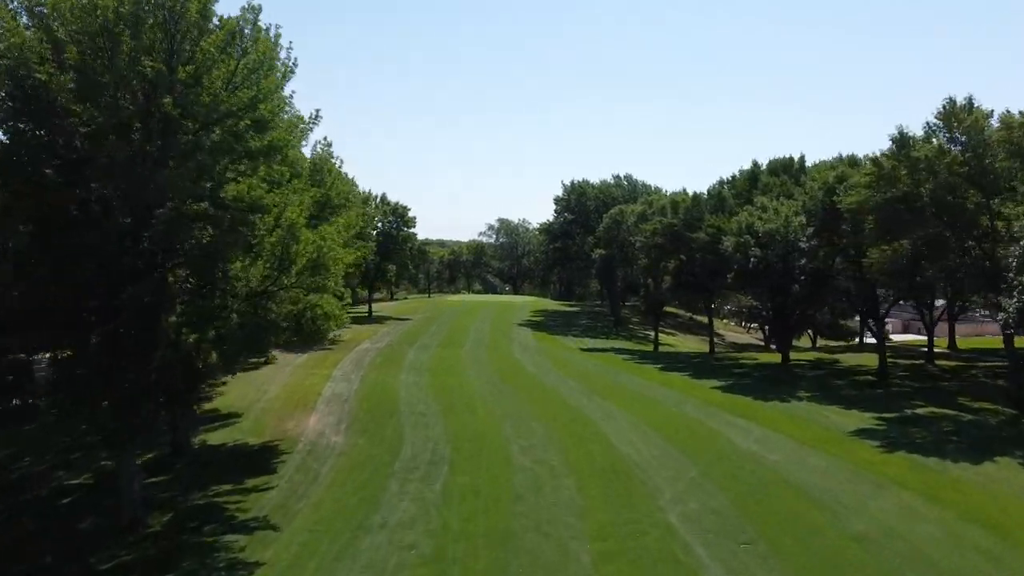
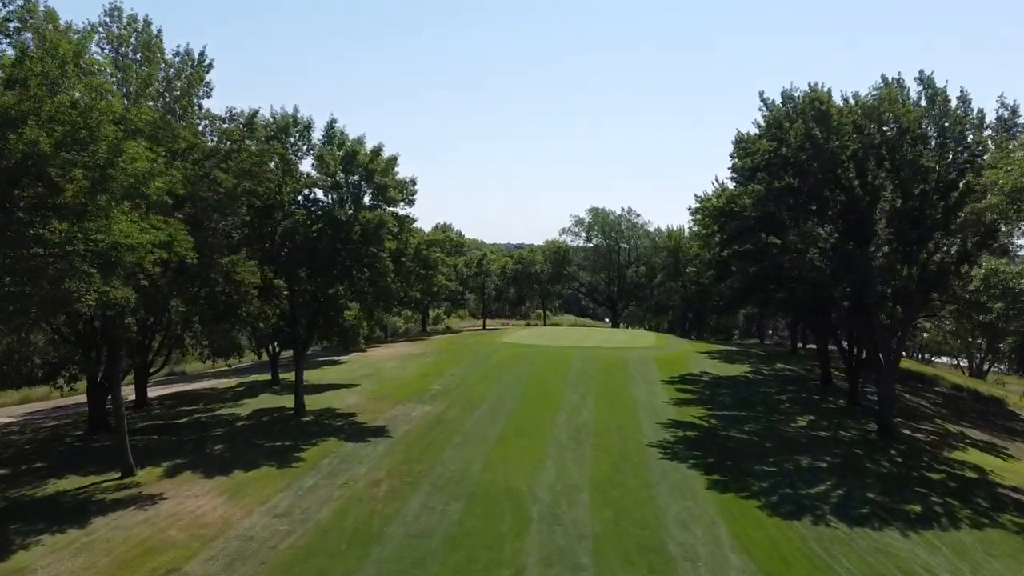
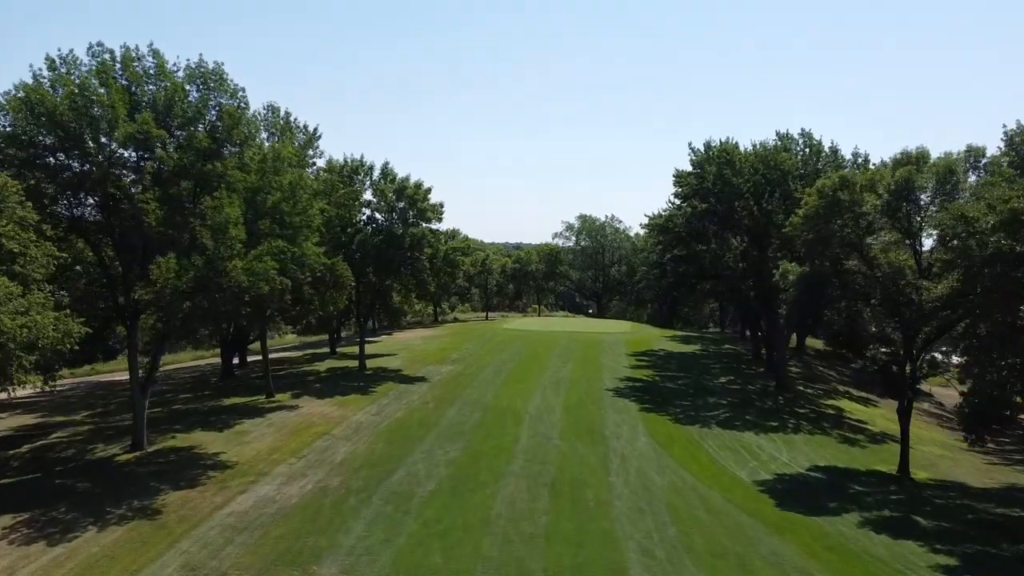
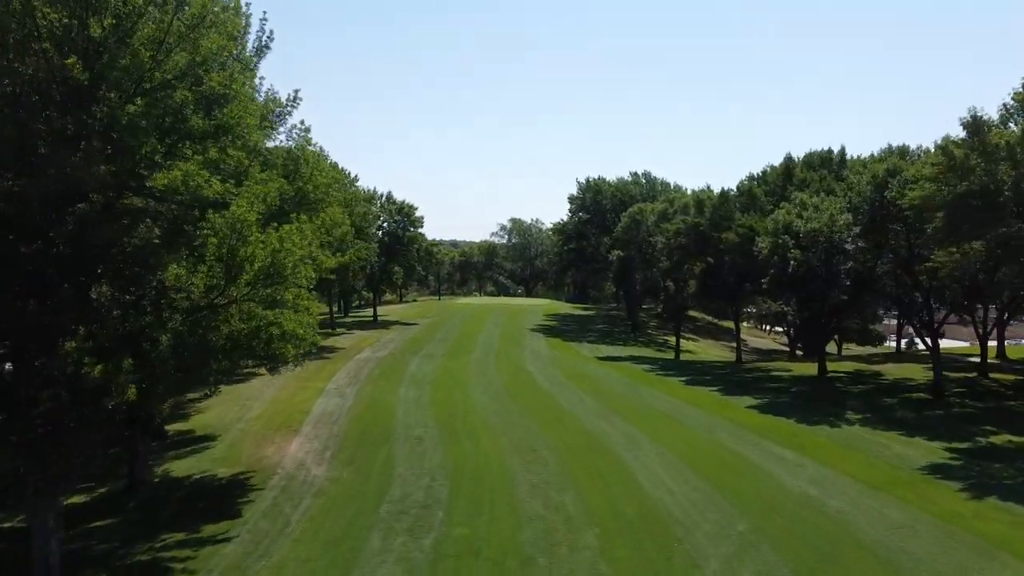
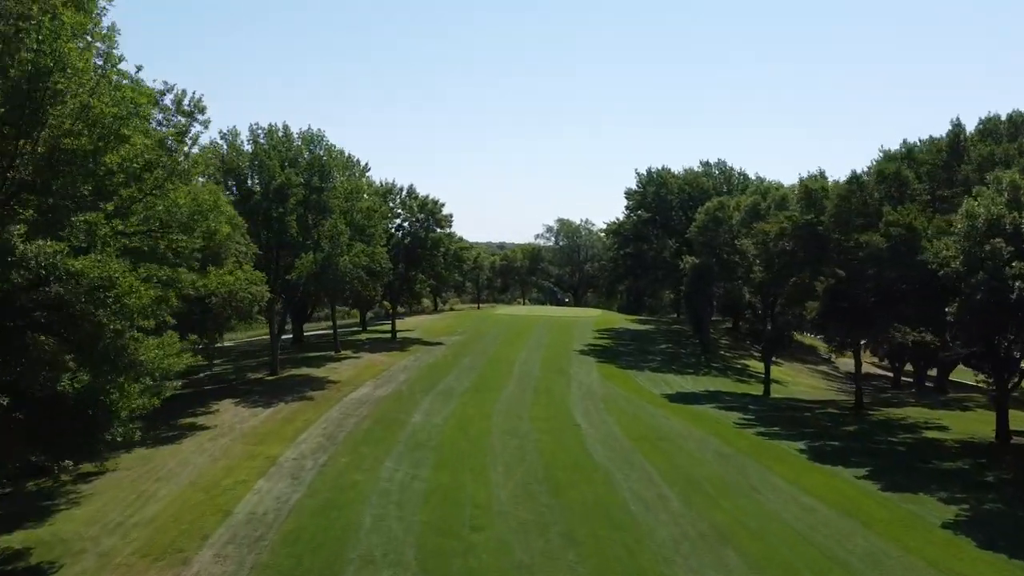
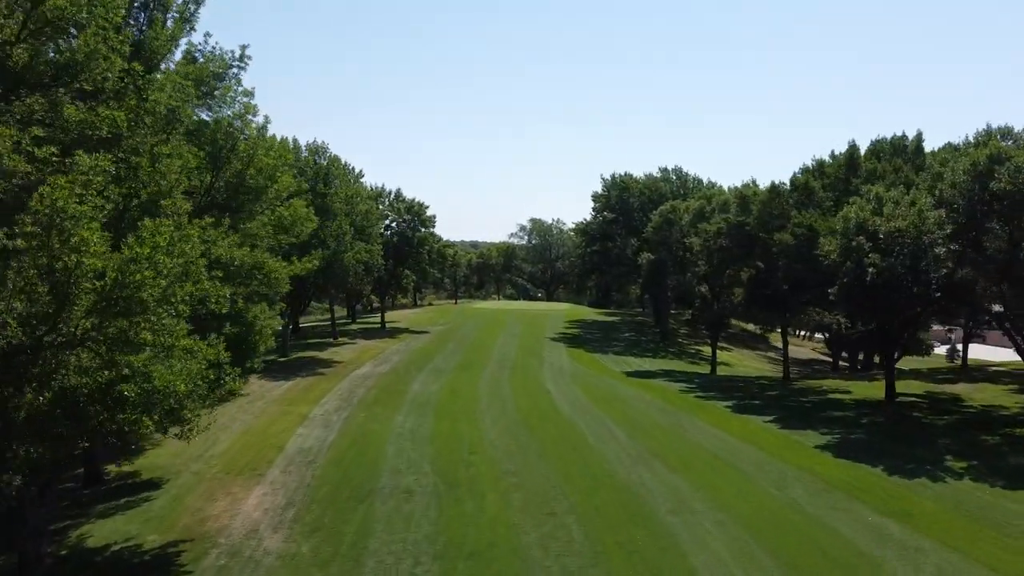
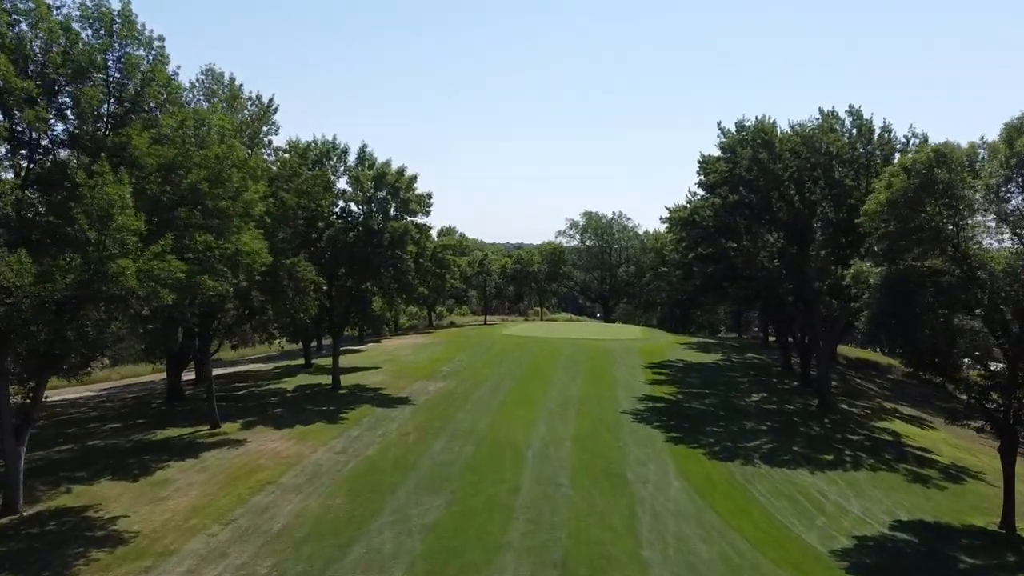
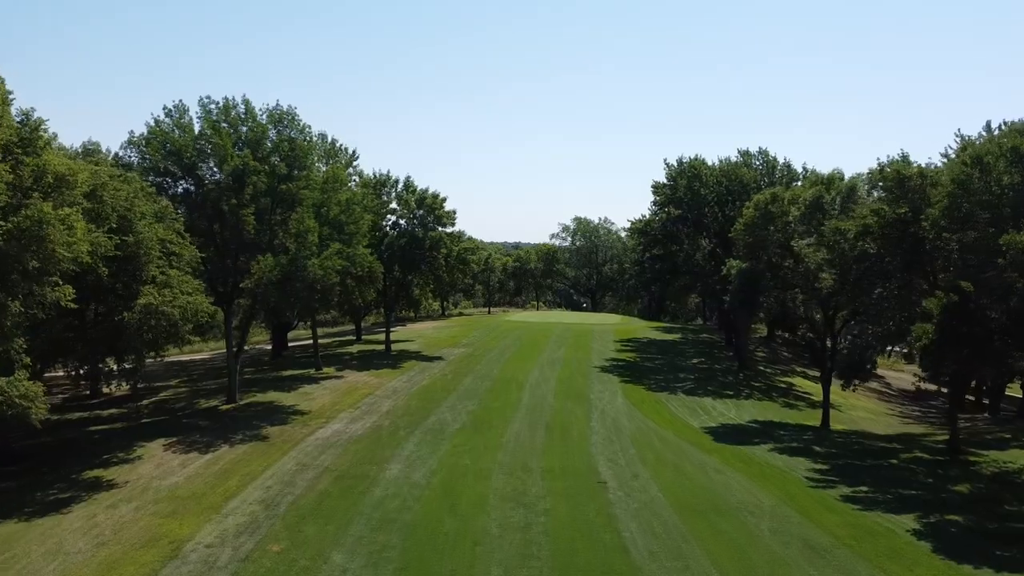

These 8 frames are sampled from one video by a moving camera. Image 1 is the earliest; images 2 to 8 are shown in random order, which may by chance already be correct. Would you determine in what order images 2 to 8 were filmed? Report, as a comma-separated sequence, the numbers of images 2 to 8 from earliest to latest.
4, 6, 5, 8, 3, 7, 2
